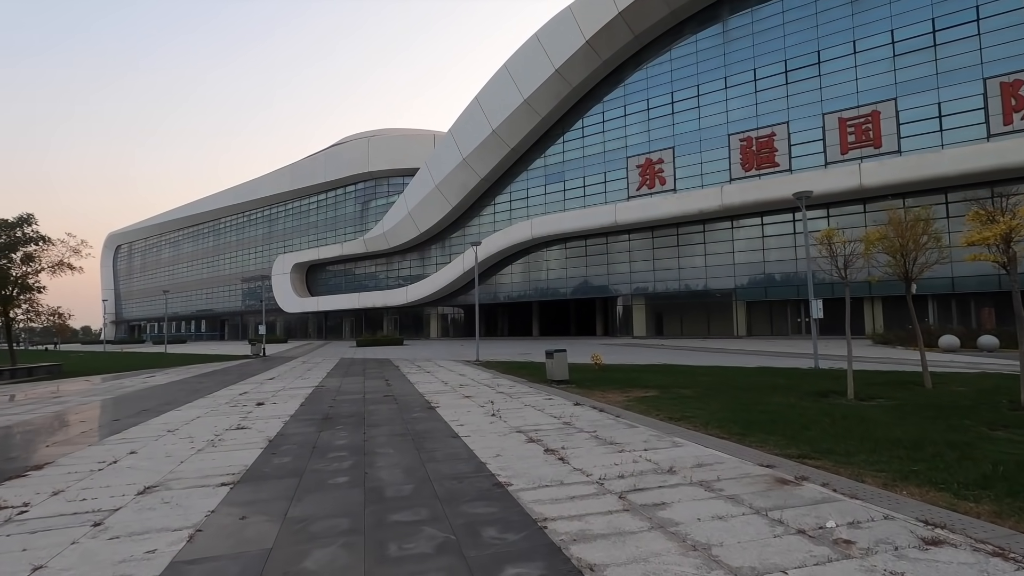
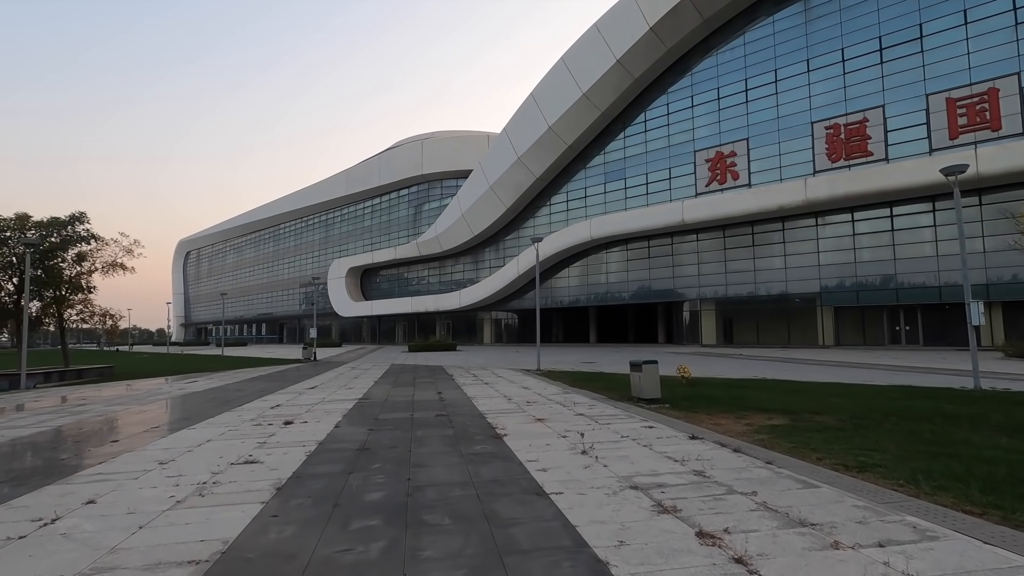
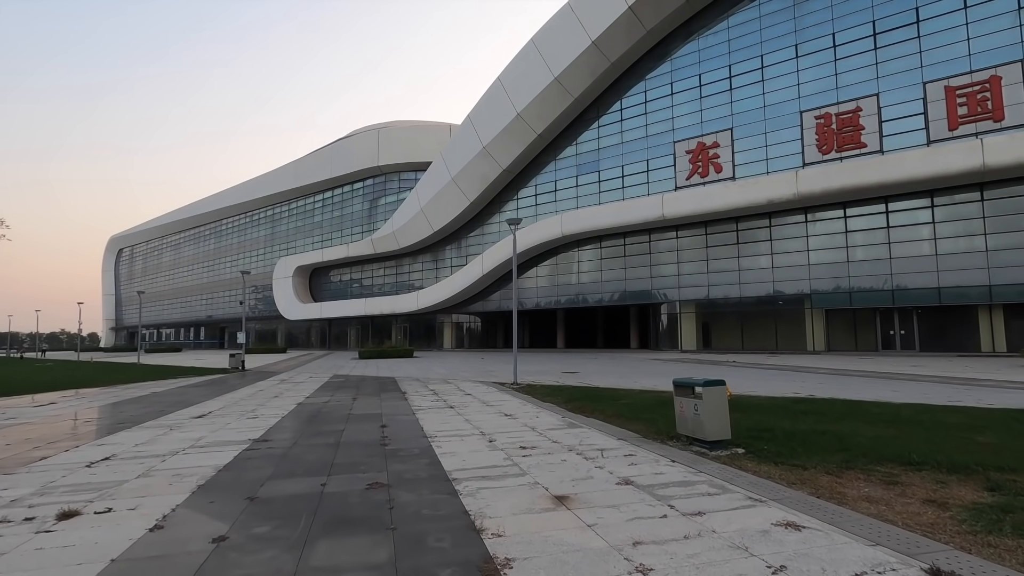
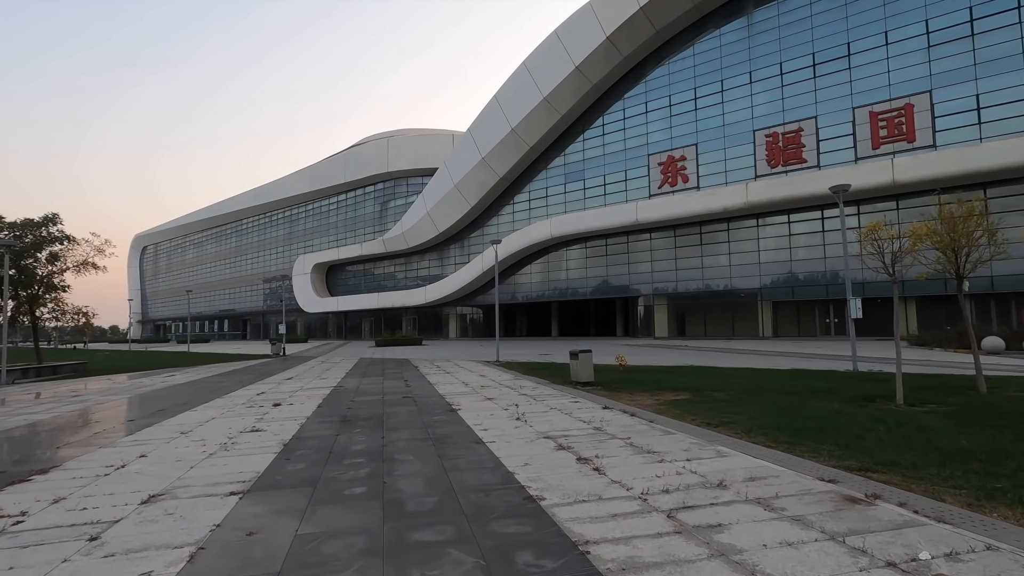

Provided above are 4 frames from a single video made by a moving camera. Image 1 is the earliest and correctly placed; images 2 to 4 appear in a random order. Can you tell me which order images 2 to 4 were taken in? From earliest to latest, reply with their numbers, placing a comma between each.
4, 2, 3
